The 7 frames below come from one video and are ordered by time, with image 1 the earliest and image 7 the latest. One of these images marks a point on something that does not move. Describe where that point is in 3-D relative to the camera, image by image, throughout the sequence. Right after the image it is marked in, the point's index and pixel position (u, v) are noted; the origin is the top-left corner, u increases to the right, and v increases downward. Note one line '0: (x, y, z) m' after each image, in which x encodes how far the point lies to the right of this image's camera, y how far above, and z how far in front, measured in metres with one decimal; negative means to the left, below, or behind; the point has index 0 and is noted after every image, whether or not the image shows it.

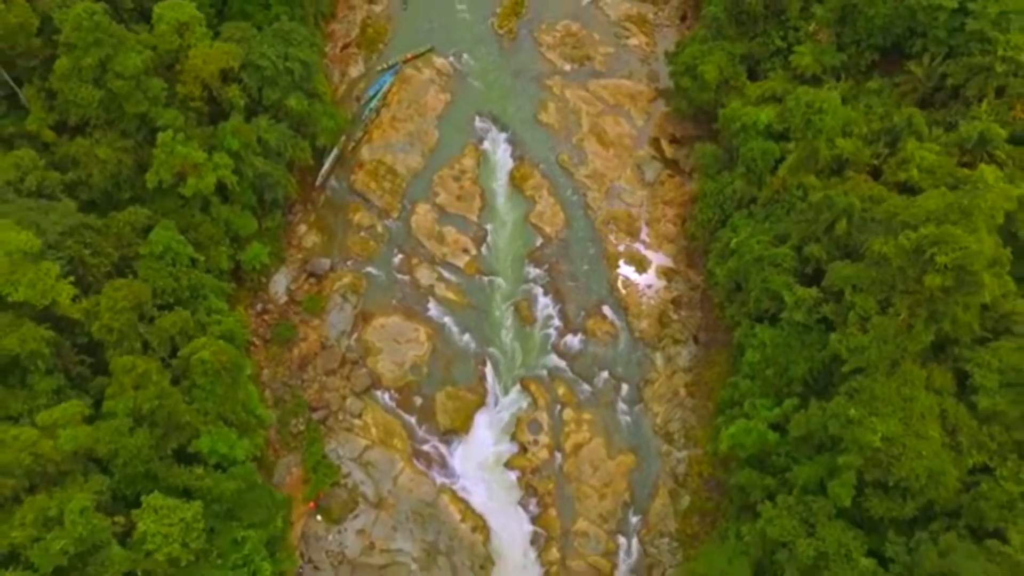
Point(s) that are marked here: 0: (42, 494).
0: (-13.0, -5.7, +19.7) m
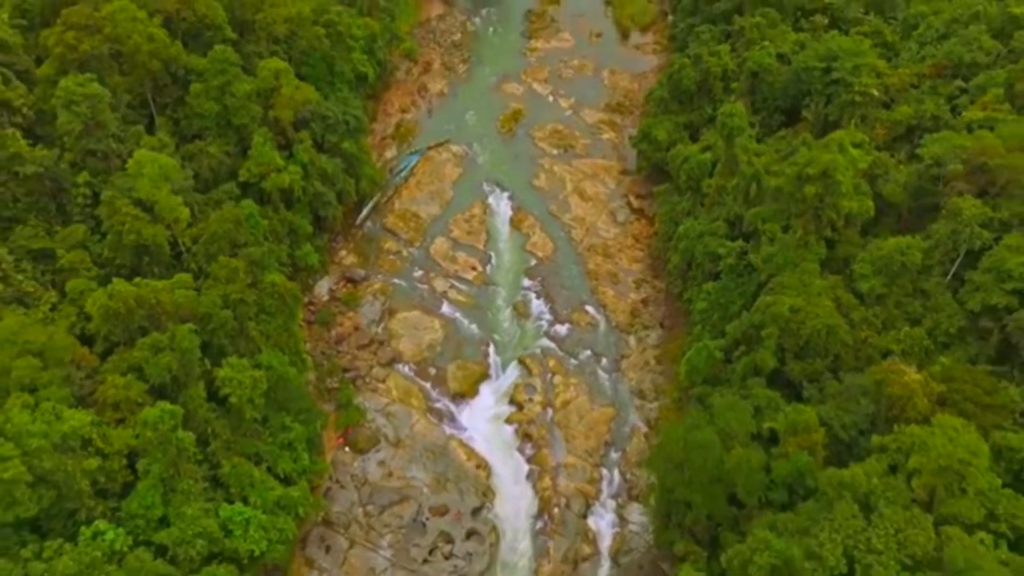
0: (-13.1, -1.7, +26.1) m
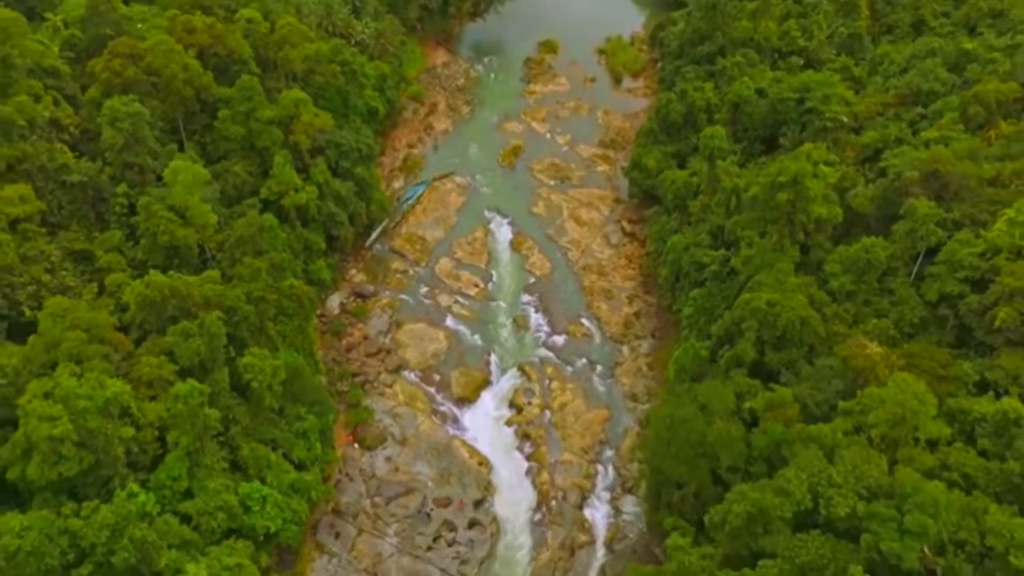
0: (-13.1, -1.4, +28.5) m
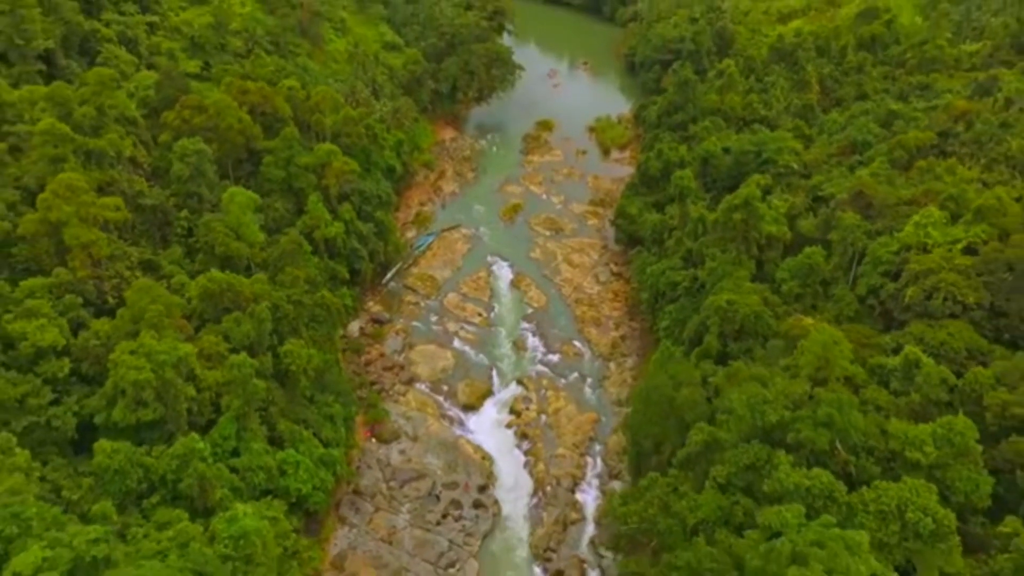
0: (-13.1, -1.2, +34.1) m
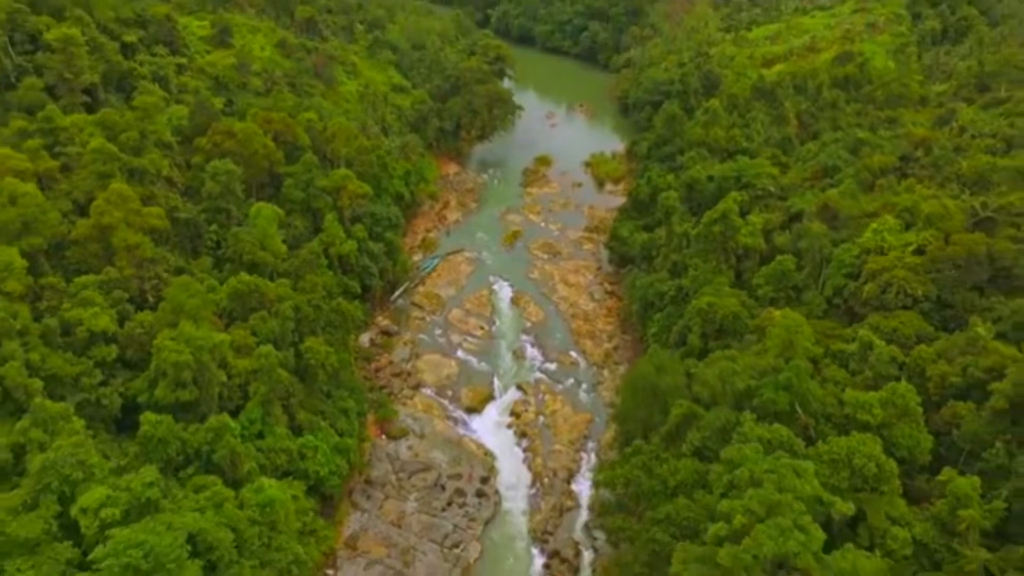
0: (-13.1, -1.3, +37.6) m
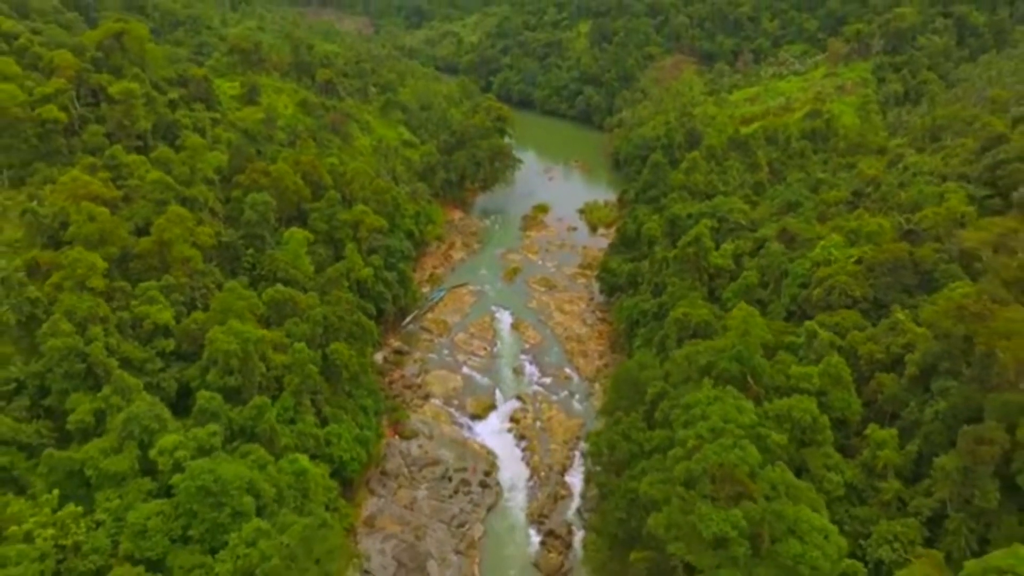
0: (-13.1, -1.9, +43.2) m
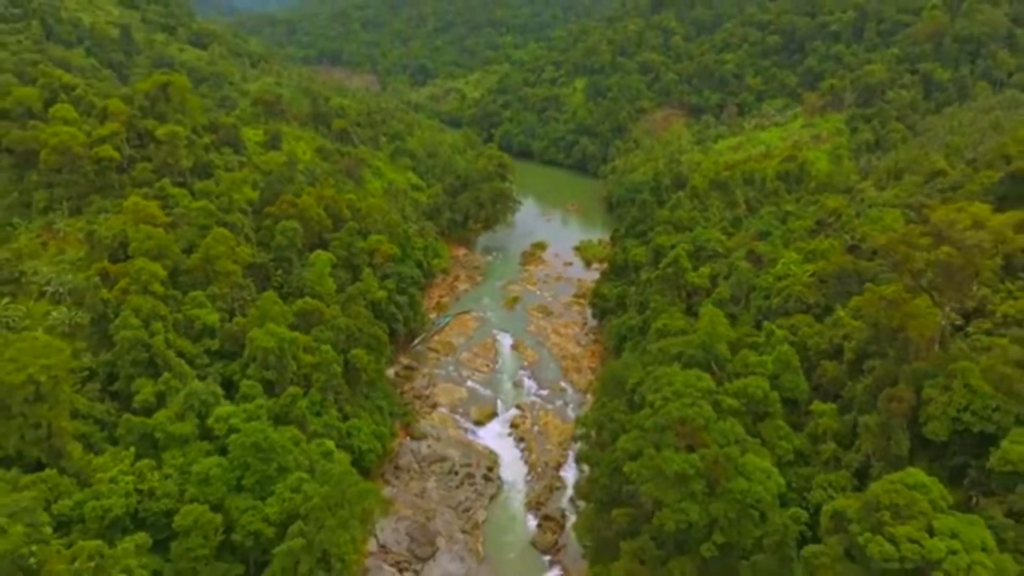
0: (-13.1, -2.7, +49.1) m
